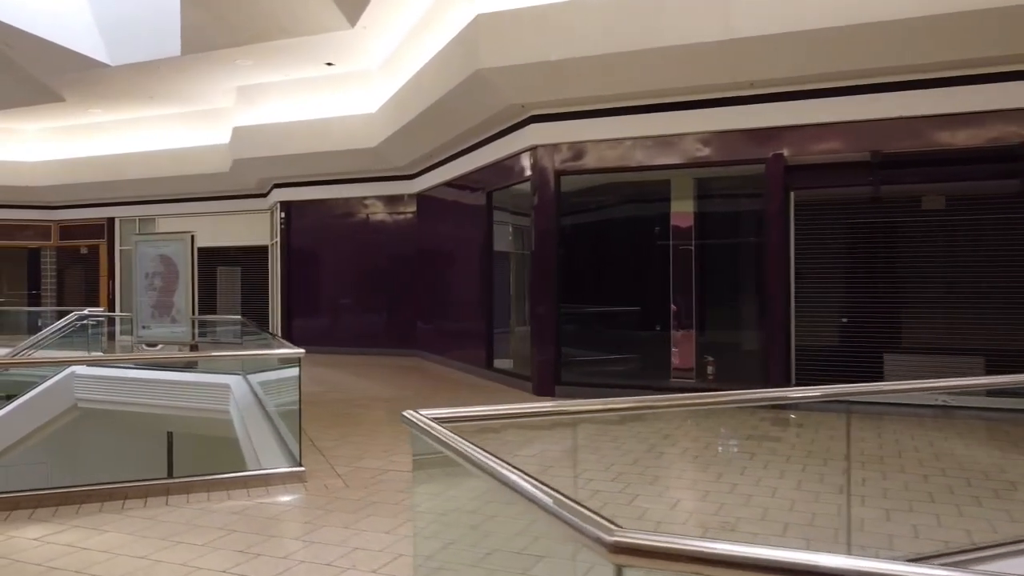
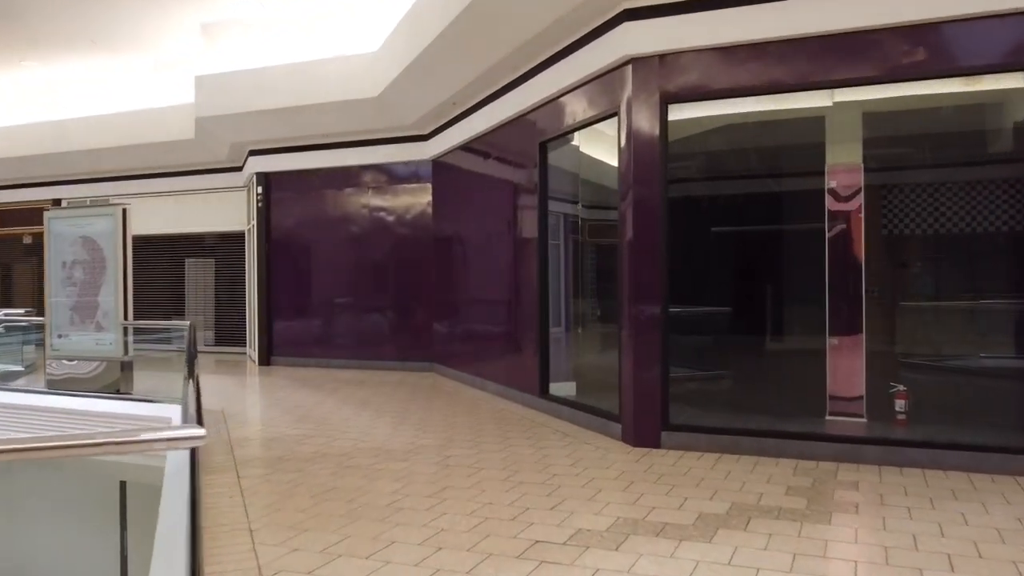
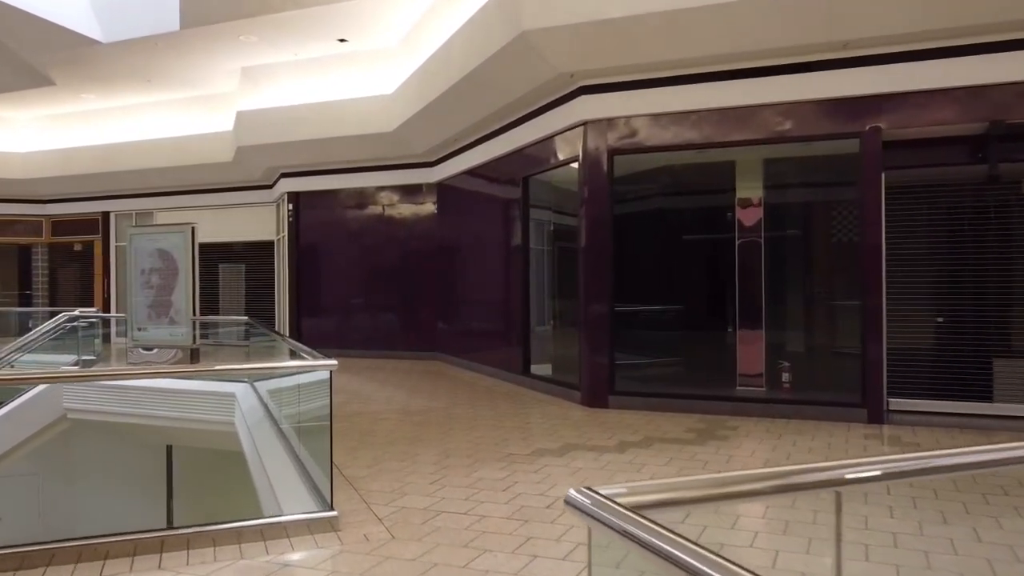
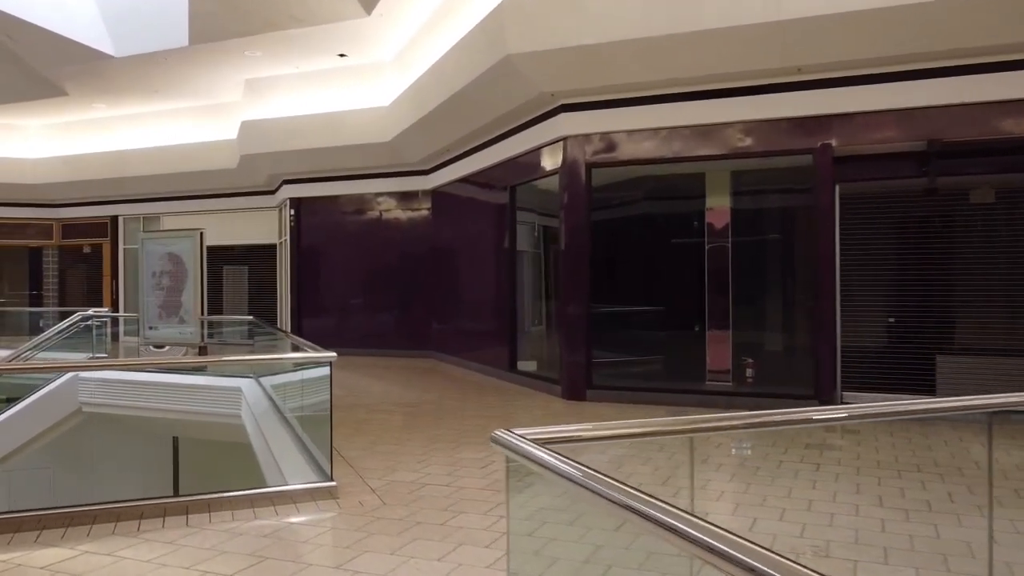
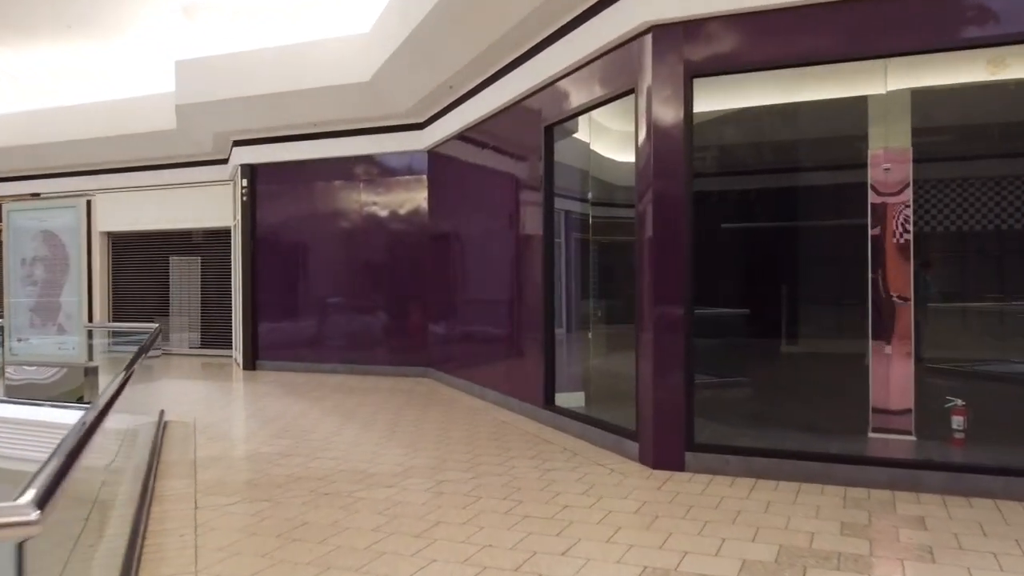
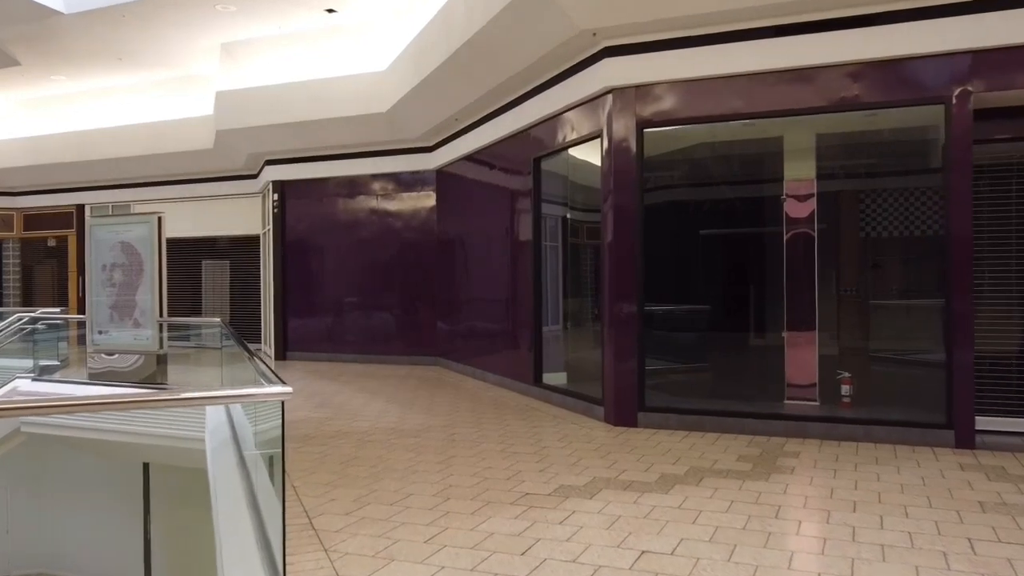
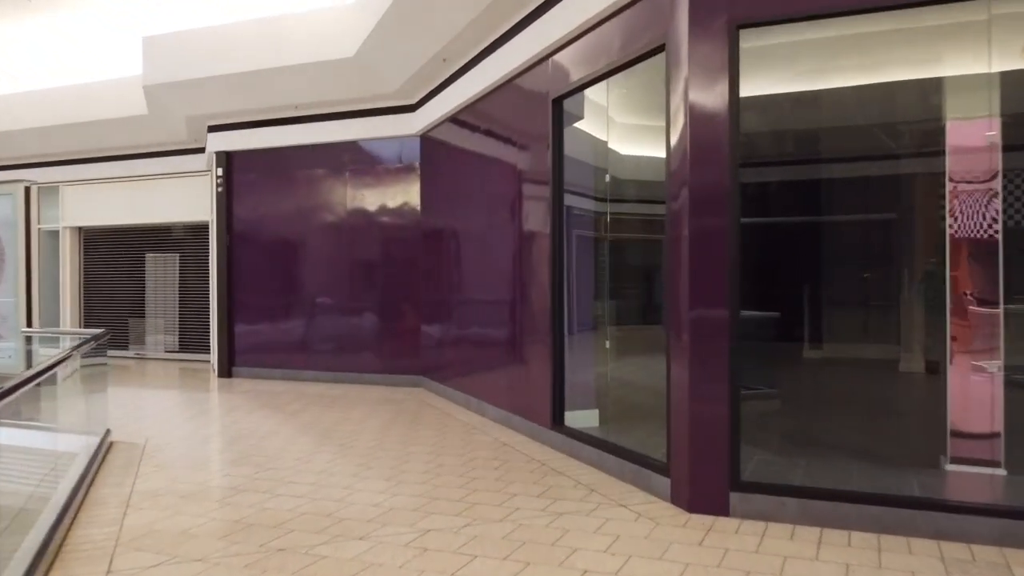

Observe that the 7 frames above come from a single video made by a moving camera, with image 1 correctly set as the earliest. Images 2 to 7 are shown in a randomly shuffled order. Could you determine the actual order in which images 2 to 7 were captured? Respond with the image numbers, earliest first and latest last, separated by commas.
4, 3, 6, 2, 5, 7
